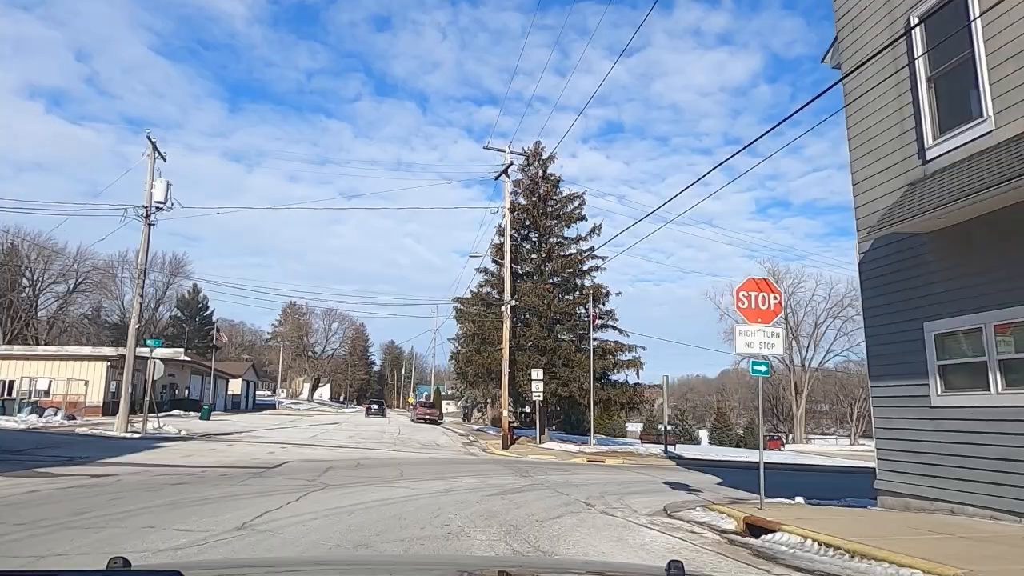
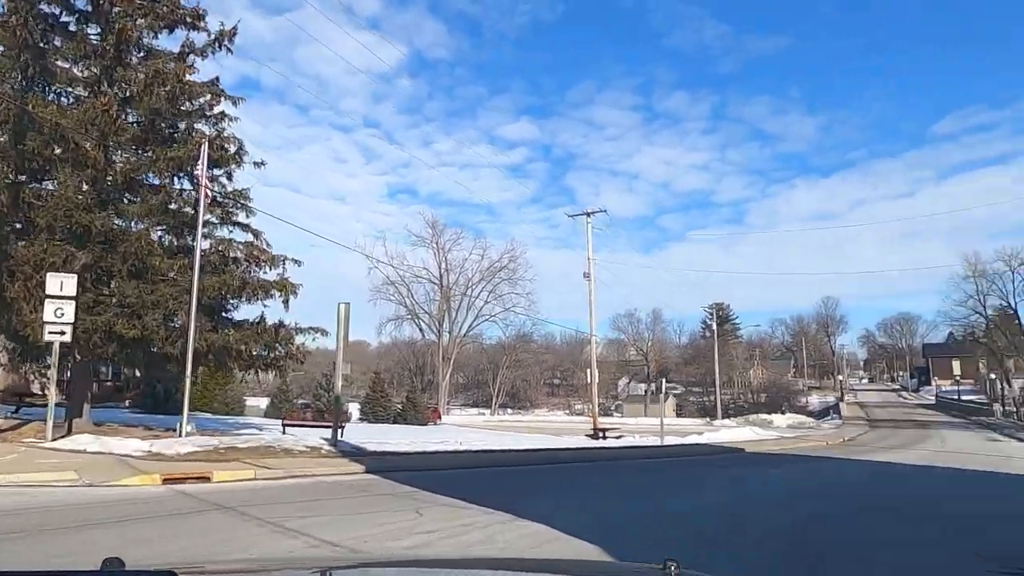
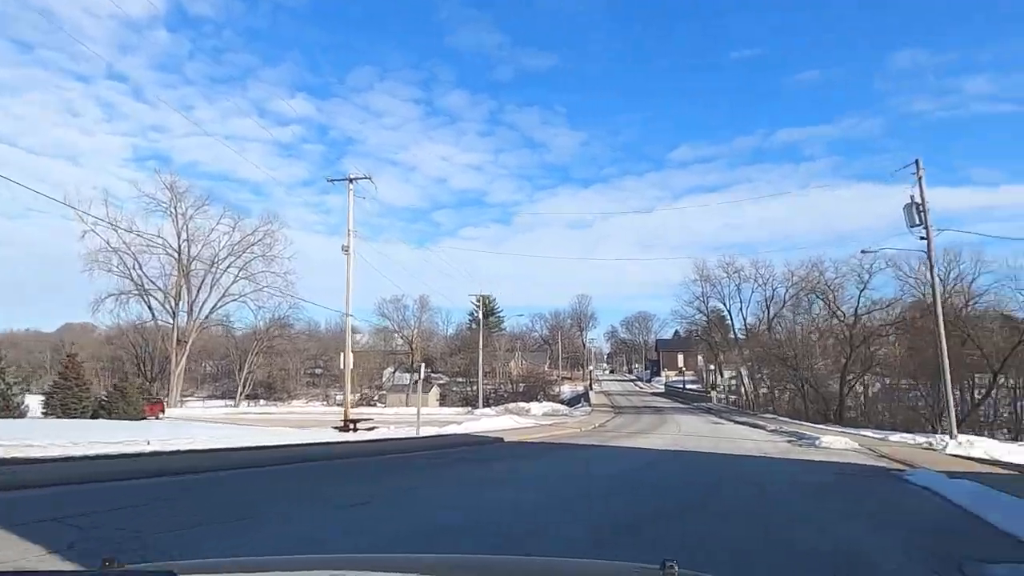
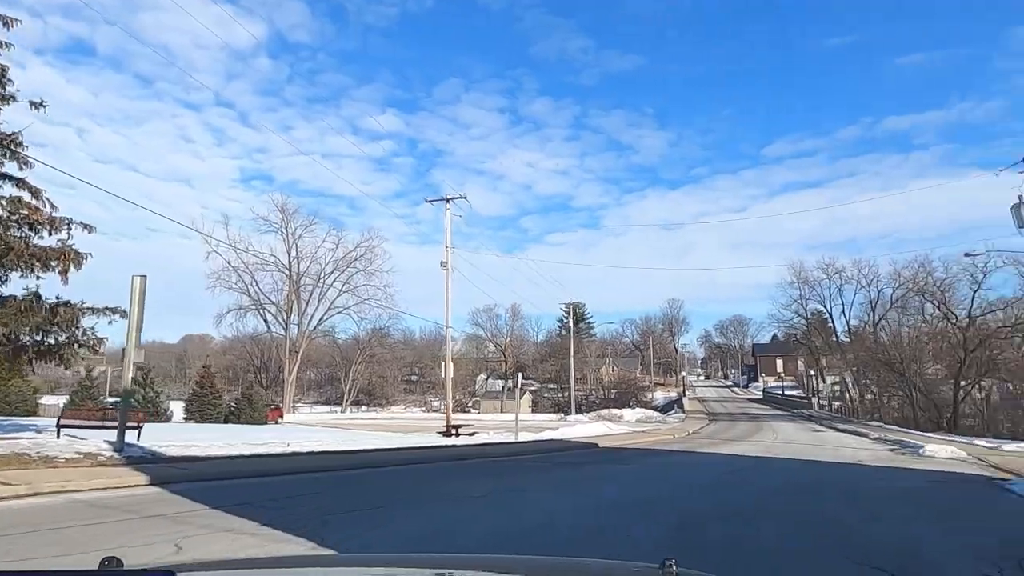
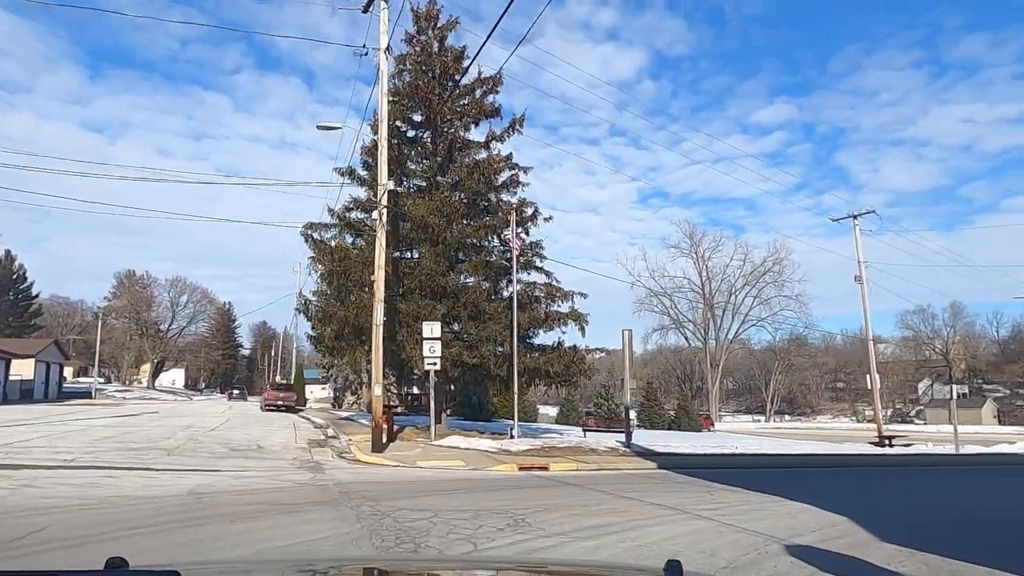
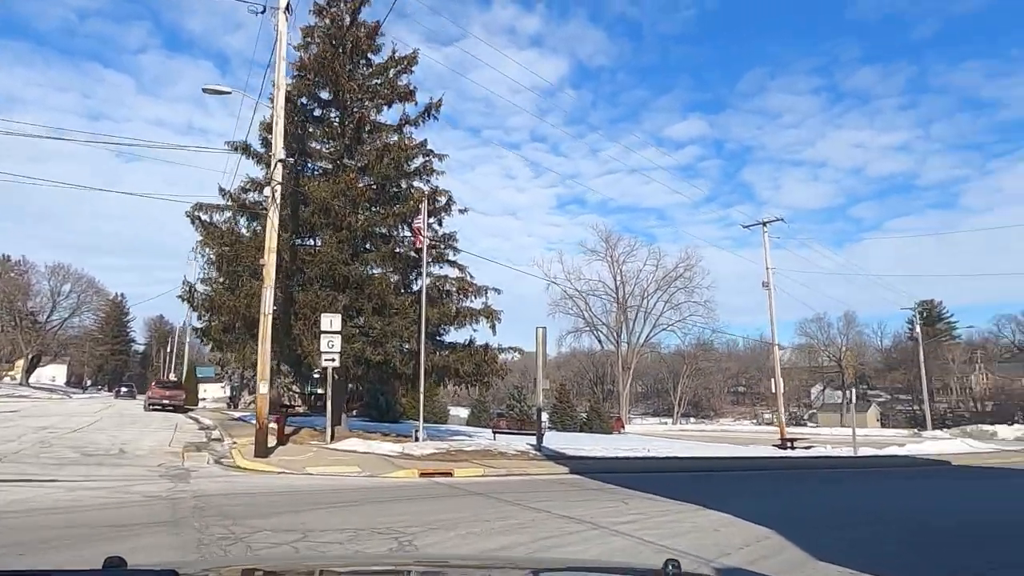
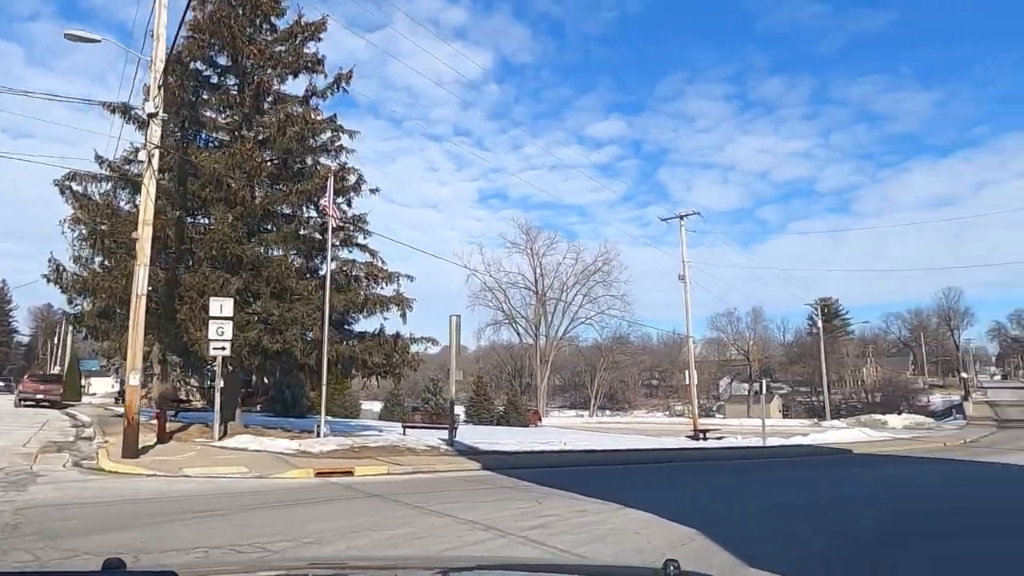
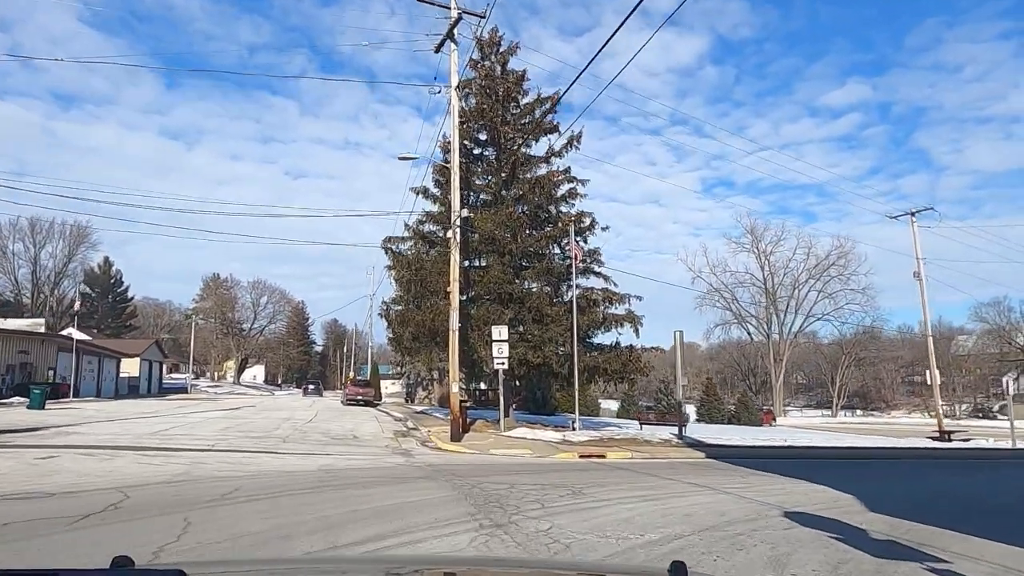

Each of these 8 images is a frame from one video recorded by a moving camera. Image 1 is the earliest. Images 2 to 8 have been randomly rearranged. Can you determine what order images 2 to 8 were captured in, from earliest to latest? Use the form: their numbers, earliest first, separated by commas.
8, 5, 6, 7, 2, 4, 3
